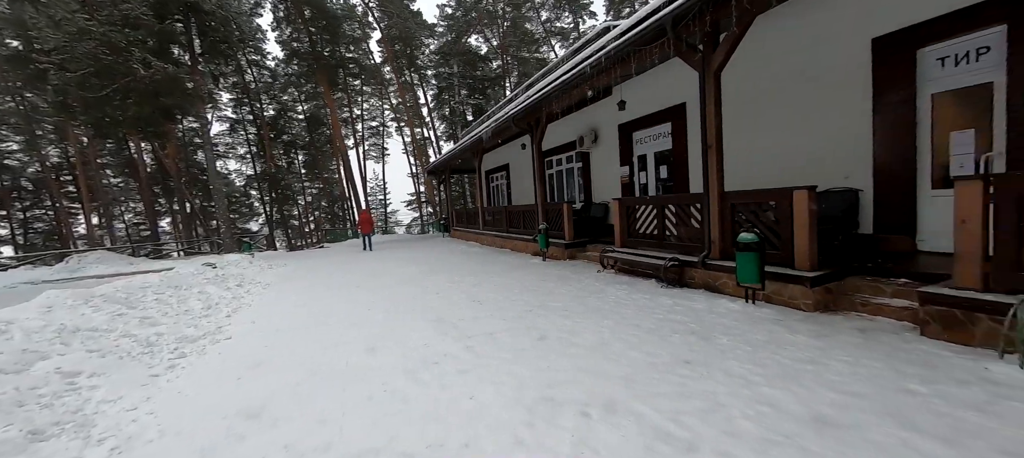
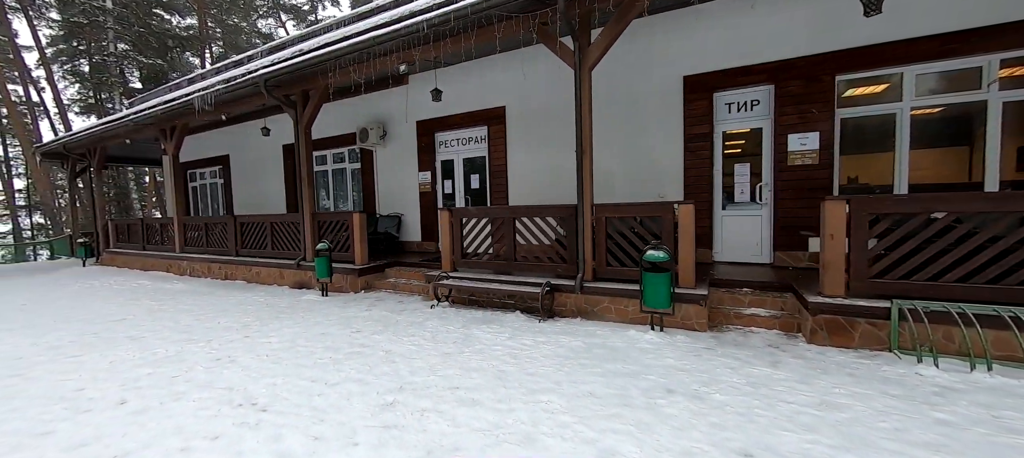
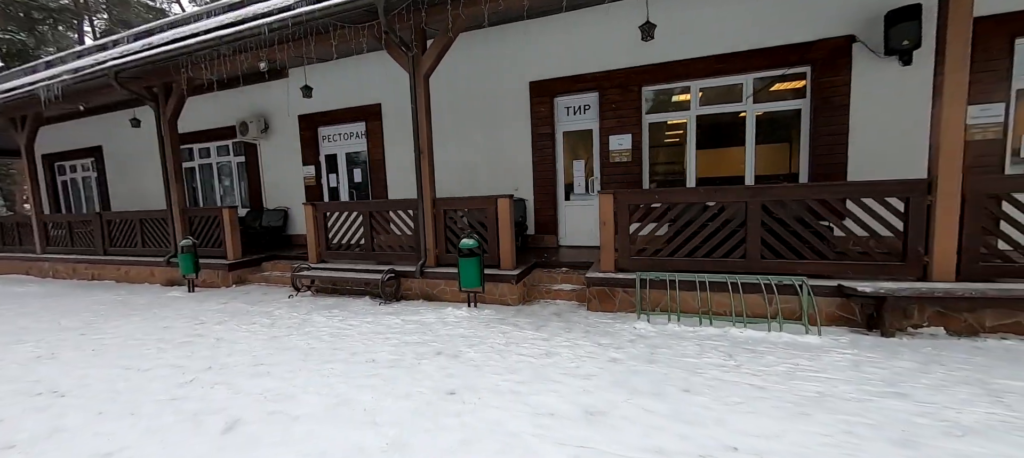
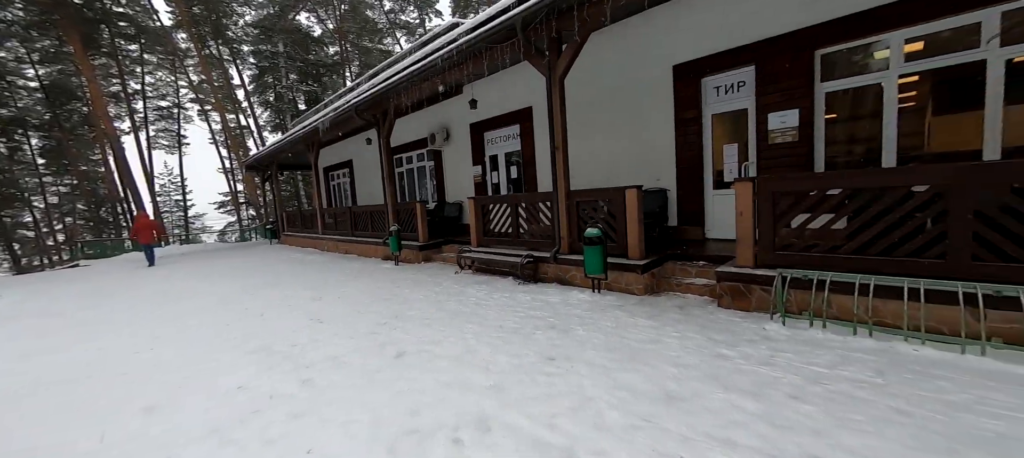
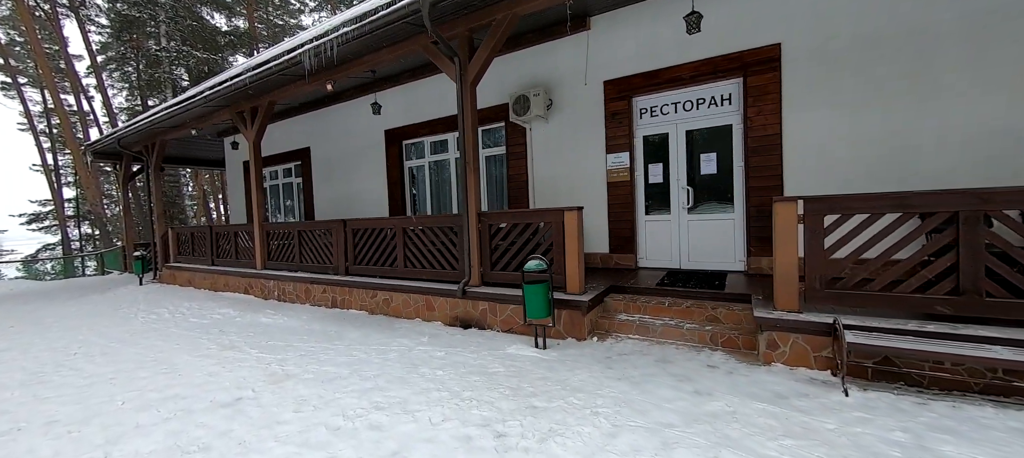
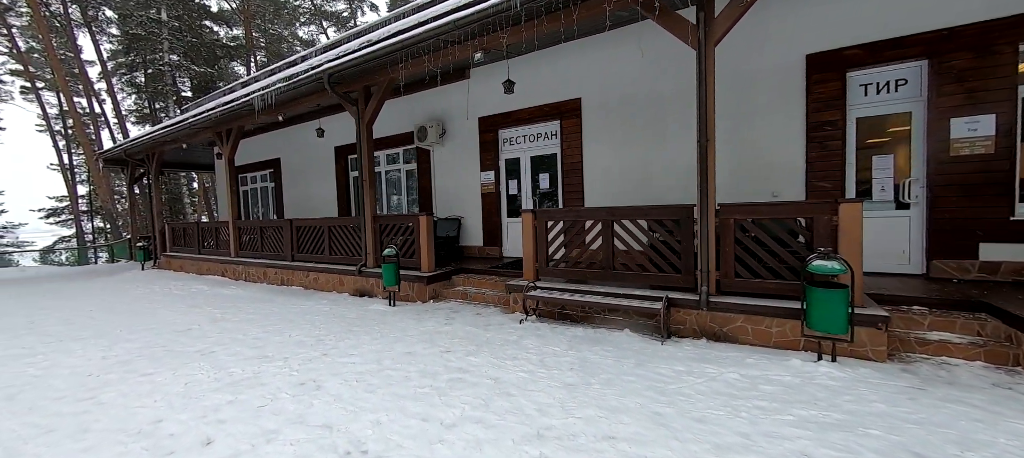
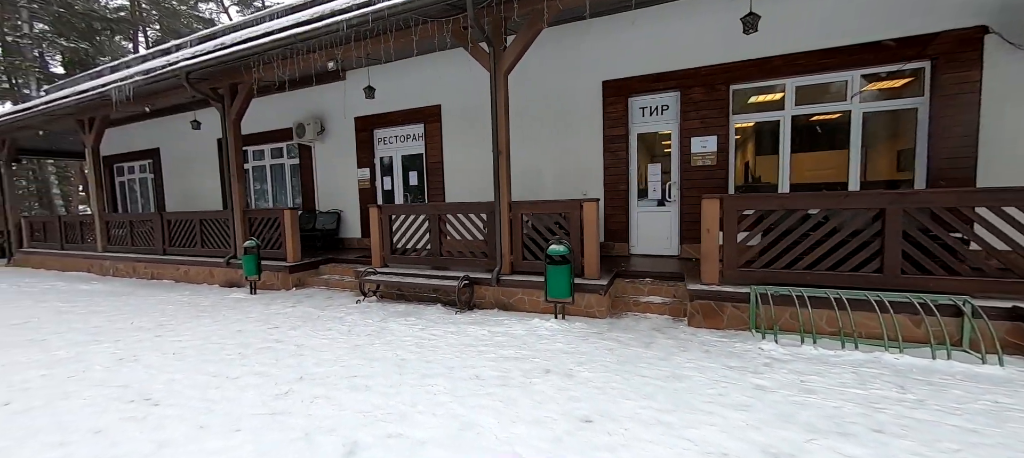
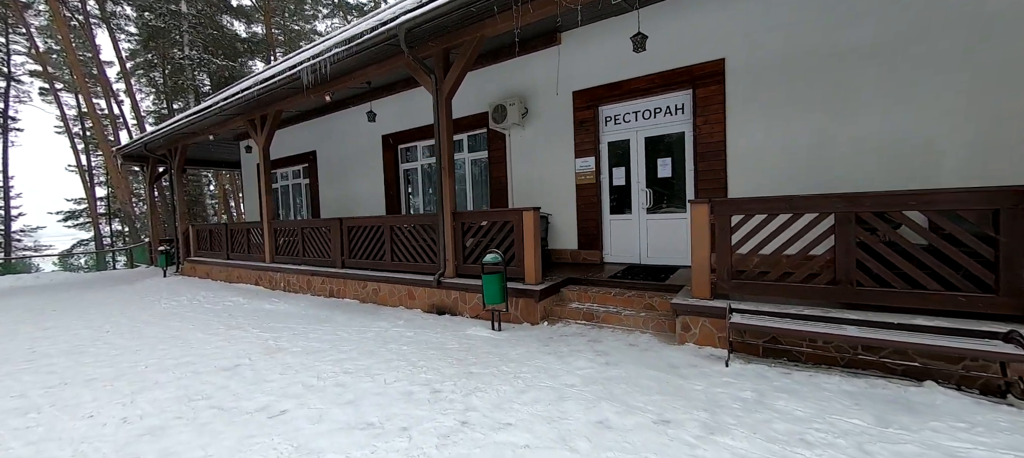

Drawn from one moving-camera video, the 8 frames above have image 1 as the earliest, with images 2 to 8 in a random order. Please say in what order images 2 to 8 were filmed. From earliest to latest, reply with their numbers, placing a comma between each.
4, 3, 7, 2, 6, 8, 5
